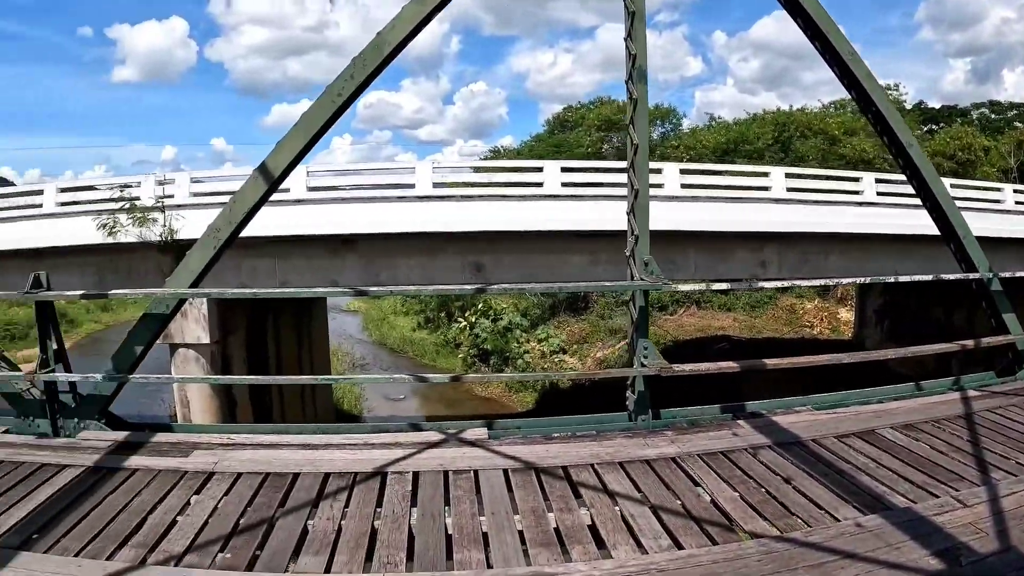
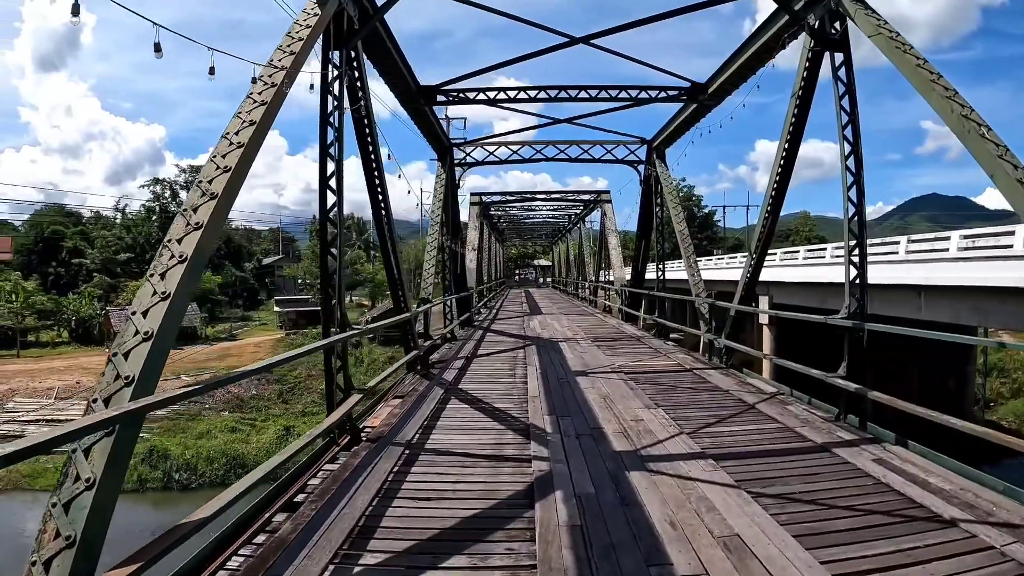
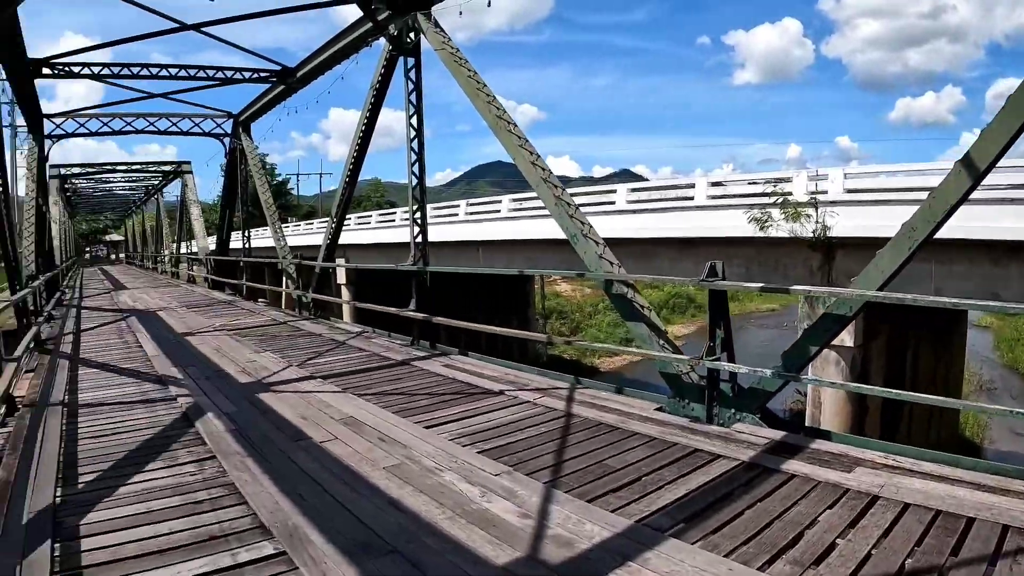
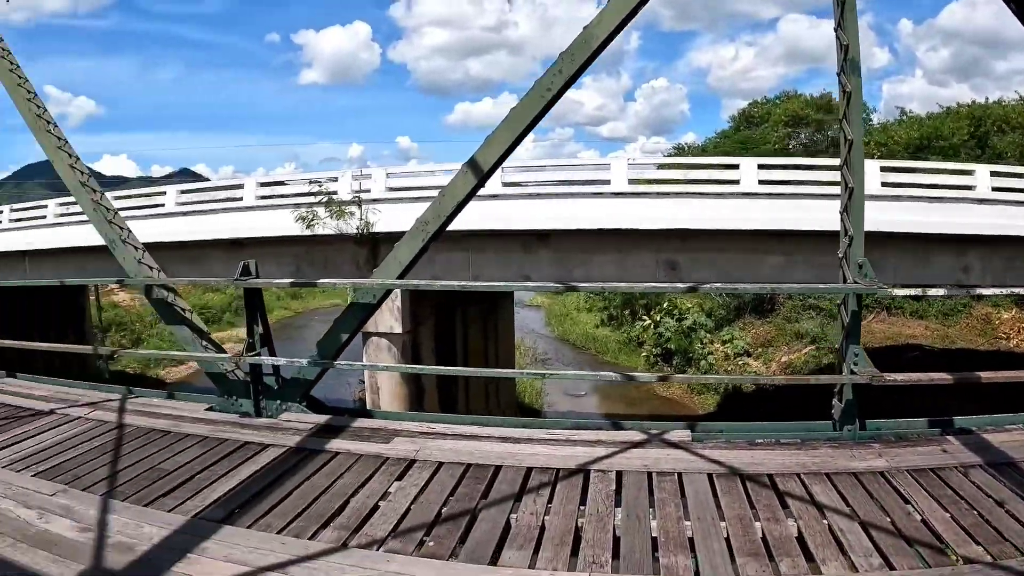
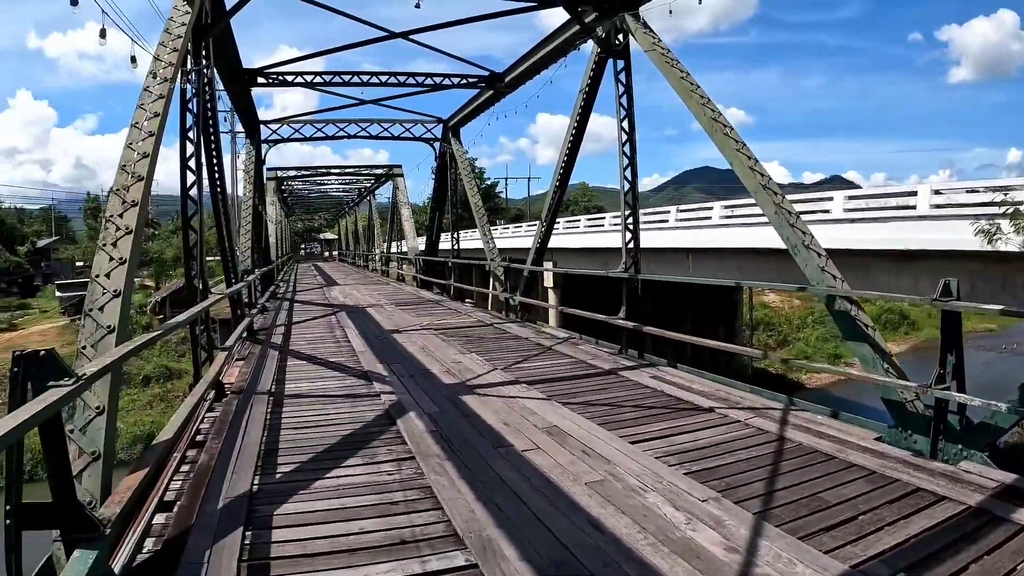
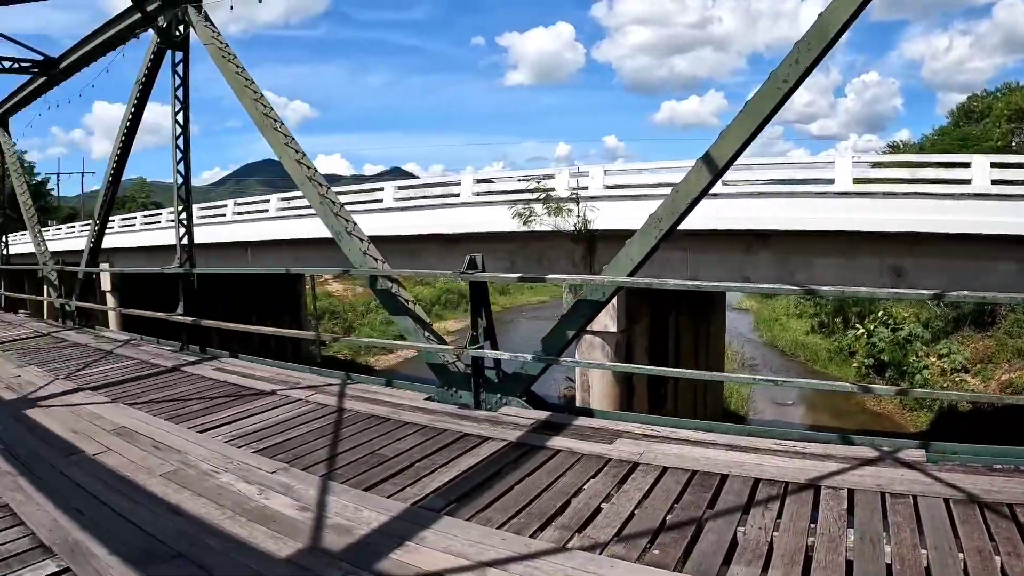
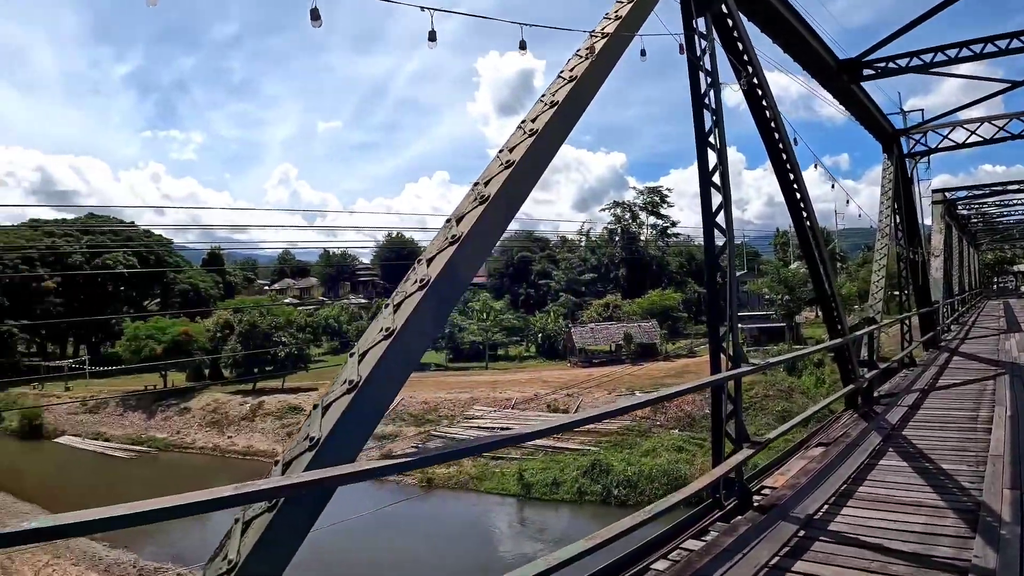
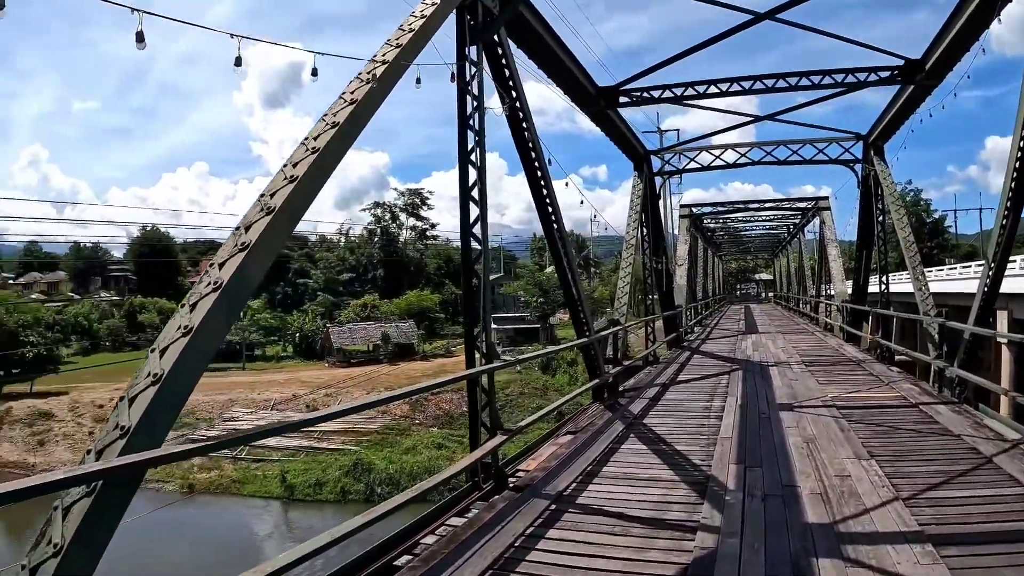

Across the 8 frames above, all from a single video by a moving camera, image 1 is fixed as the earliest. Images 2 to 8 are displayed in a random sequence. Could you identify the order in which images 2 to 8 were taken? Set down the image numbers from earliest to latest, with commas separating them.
4, 6, 3, 5, 2, 8, 7
